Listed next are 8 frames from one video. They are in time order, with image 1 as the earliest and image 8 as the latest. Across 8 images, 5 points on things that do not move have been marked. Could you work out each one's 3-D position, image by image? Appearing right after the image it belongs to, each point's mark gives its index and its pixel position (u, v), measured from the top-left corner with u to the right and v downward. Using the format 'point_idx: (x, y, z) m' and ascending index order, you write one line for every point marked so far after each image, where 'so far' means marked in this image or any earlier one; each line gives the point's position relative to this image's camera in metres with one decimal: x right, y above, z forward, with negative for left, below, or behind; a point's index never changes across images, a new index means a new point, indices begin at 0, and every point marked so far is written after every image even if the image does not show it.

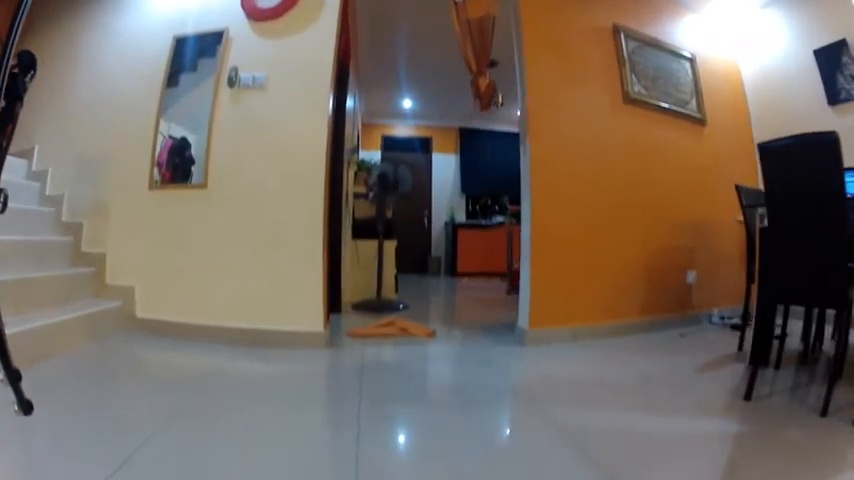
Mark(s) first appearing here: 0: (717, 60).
0: (+2.3, +1.4, +3.2) m
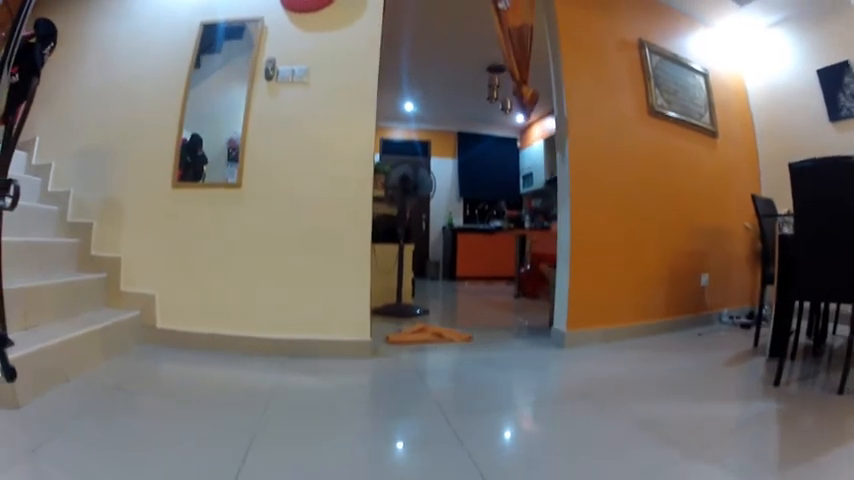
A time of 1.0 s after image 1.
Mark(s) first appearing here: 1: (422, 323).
0: (+2.4, +1.3, +3.4) m
1: (0.0, -0.6, +3.0) m
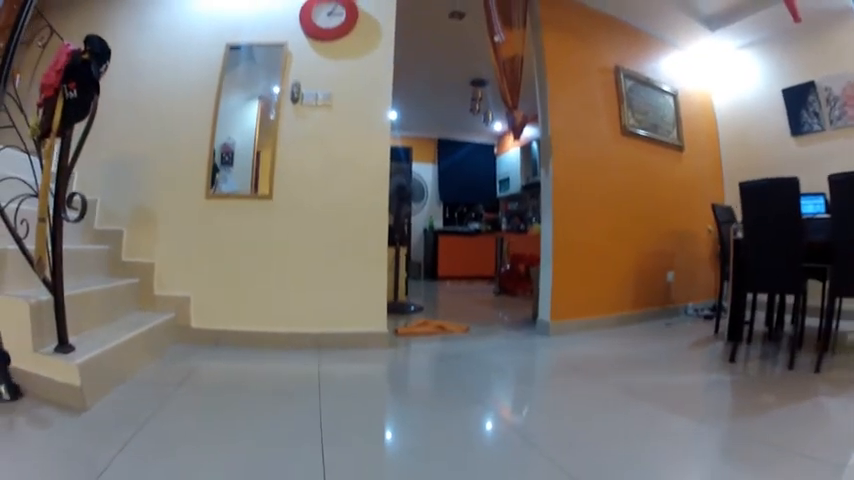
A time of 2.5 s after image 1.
0: (+2.3, +1.3, +3.8) m
1: (0.0, -0.6, +3.2) m
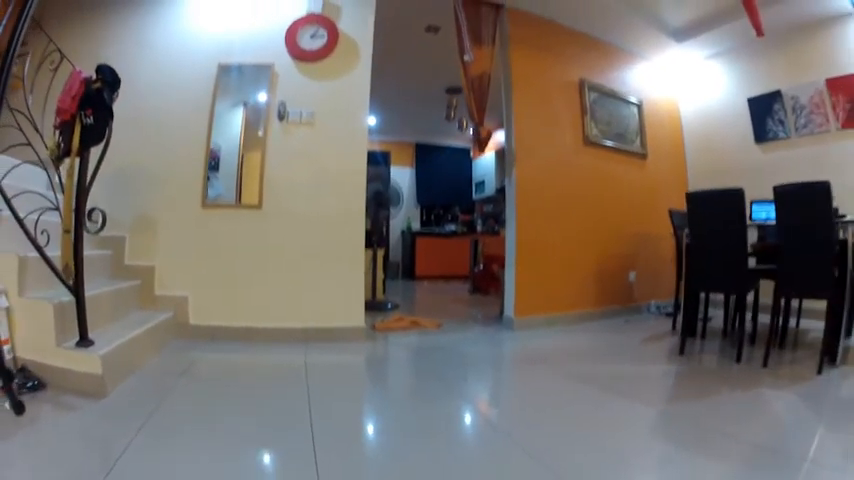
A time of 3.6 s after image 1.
0: (+2.2, +1.3, +4.0) m
1: (-0.2, -0.6, +3.5) m
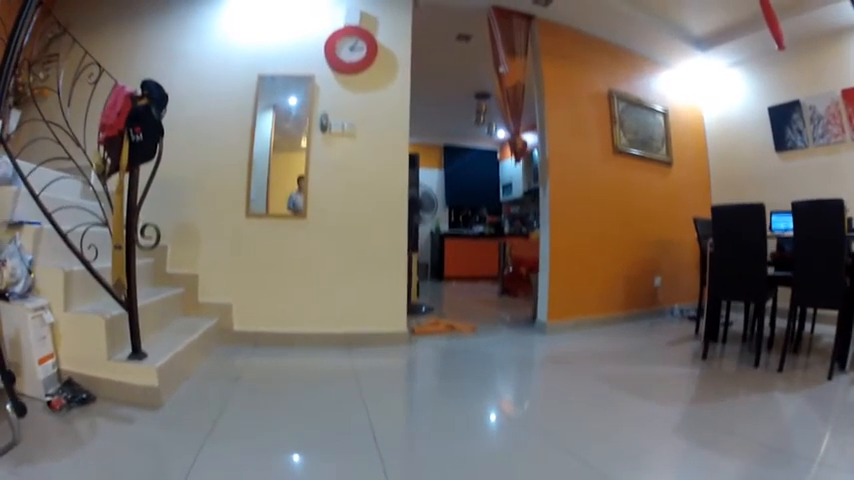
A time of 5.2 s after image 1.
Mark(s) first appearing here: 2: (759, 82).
0: (+2.4, +1.3, +4.1) m
1: (+0.1, -0.7, +3.6) m
2: (+3.1, +1.5, +4.0) m
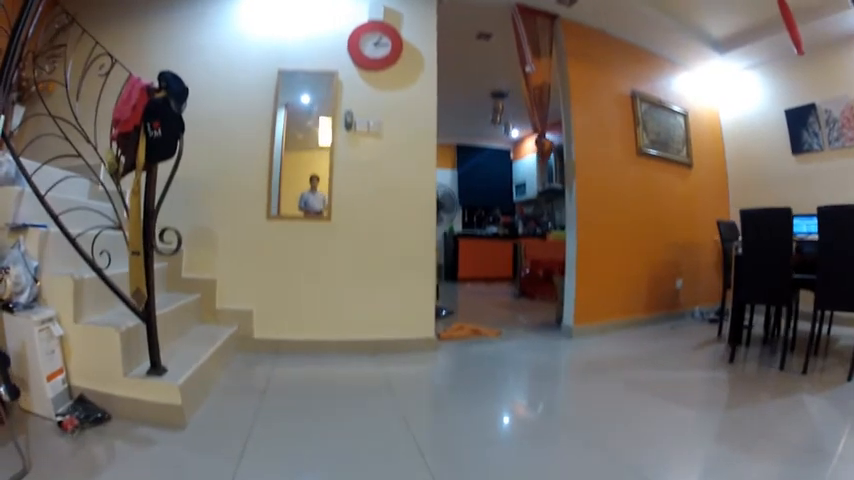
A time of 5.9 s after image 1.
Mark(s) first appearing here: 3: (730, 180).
0: (+2.6, +1.3, +4.1) m
1: (+0.2, -0.7, +3.6) m
2: (+3.2, +1.4, +4.0) m
3: (+3.0, +0.6, +4.3) m
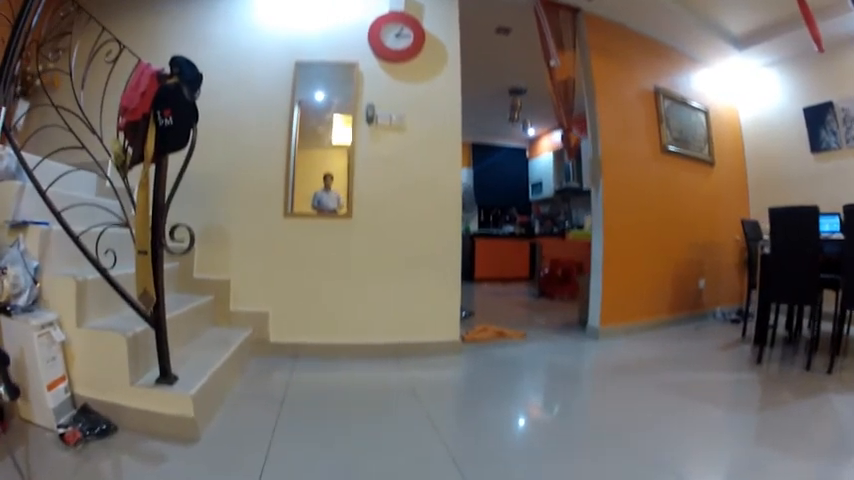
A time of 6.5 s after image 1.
0: (+2.7, +1.3, +4.1) m
1: (+0.4, -0.7, +3.5) m
2: (+3.4, +1.4, +4.0) m
3: (+3.2, +0.6, +4.3) m
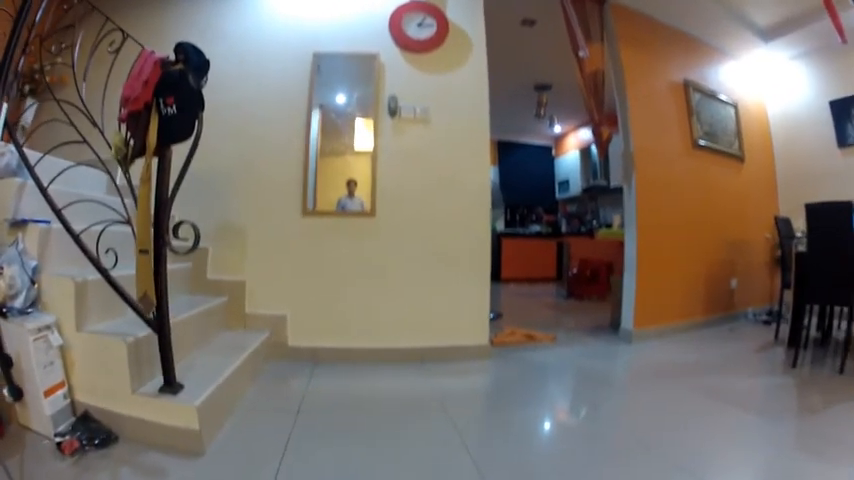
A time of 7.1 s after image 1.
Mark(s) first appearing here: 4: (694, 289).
0: (+2.9, +1.3, +3.9) m
1: (+0.5, -0.7, +3.3) m
2: (+3.5, +1.5, +3.9) m
3: (+3.3, +0.6, +4.2) m
4: (+2.0, -0.4, +3.2) m
